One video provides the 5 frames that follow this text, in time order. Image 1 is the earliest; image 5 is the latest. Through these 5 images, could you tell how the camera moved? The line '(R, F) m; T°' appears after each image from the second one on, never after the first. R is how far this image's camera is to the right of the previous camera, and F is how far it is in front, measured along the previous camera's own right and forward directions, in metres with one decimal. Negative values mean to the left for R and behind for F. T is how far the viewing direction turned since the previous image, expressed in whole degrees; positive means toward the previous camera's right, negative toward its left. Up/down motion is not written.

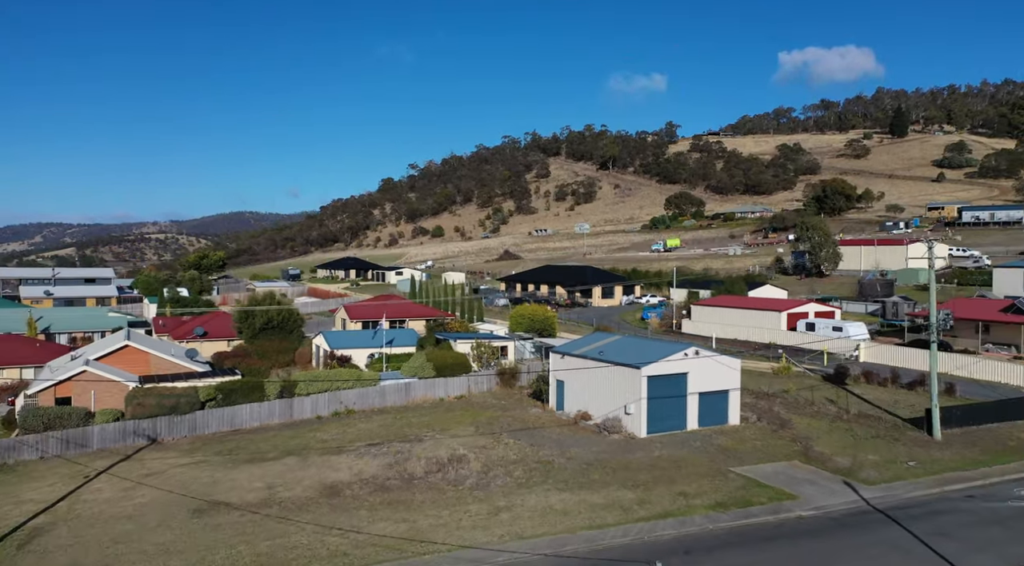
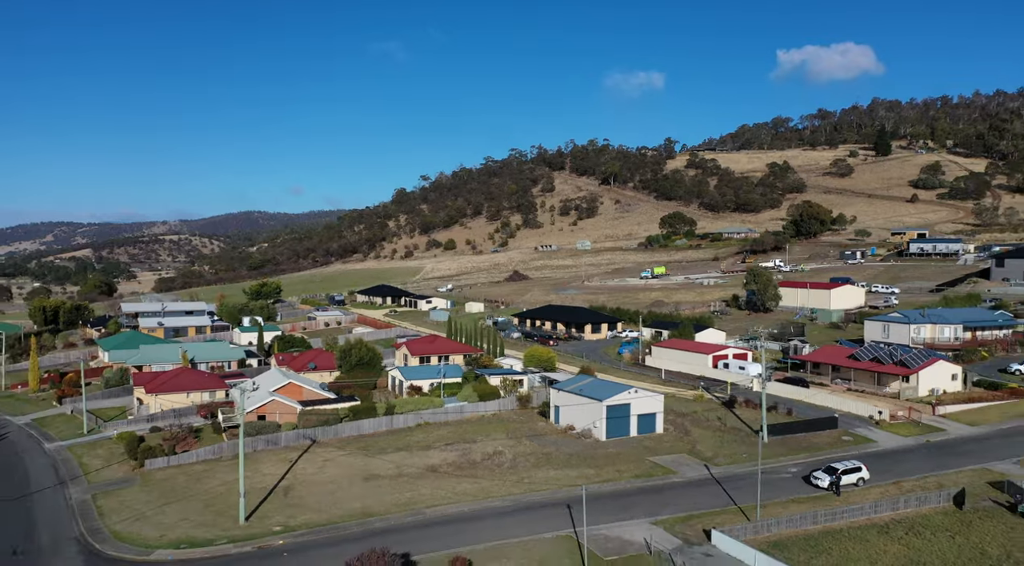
(-0.4, -10.5) m; 0°
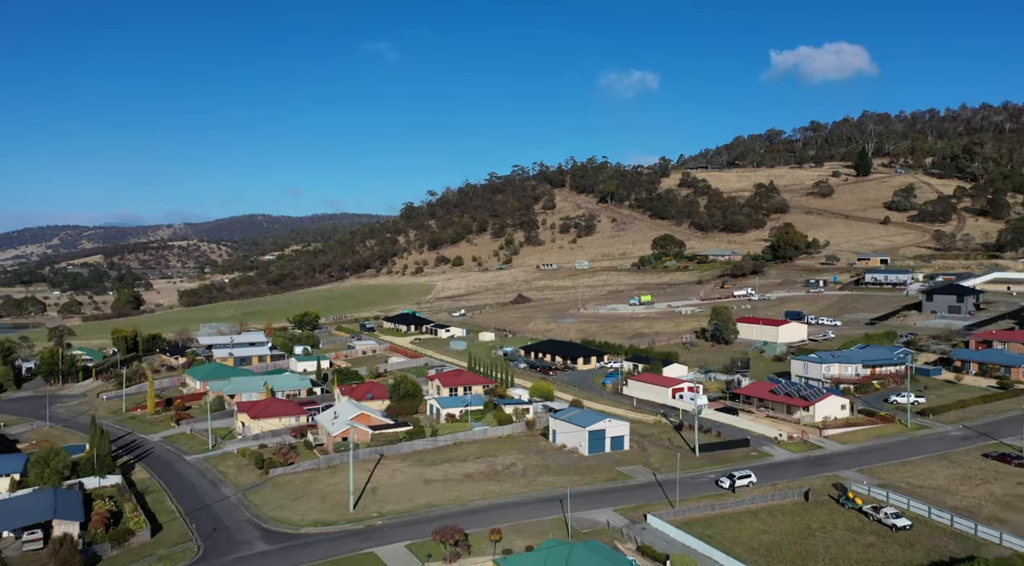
(-0.4, -10.8) m; 0°
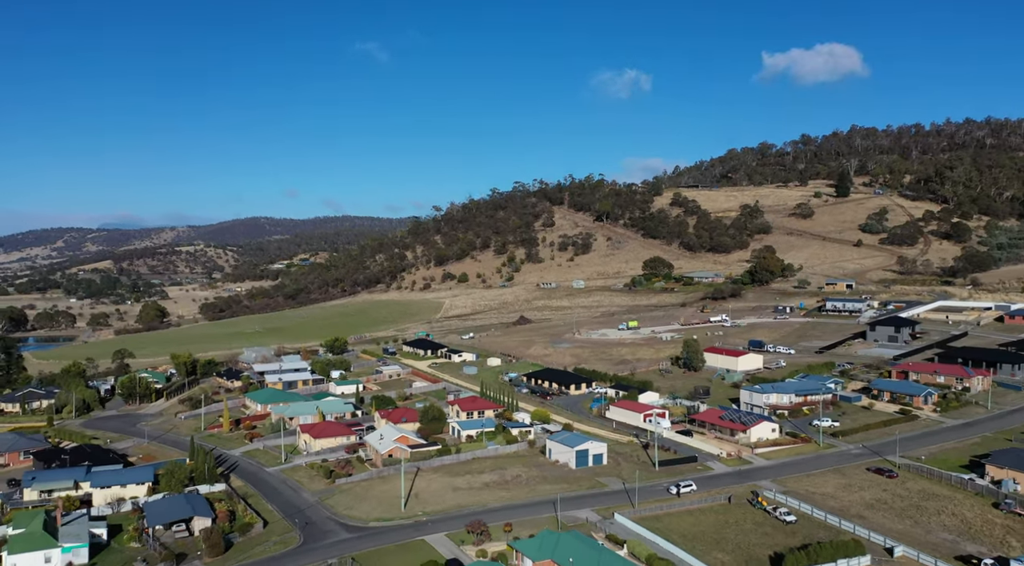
(-0.3, -11.5) m; 0°
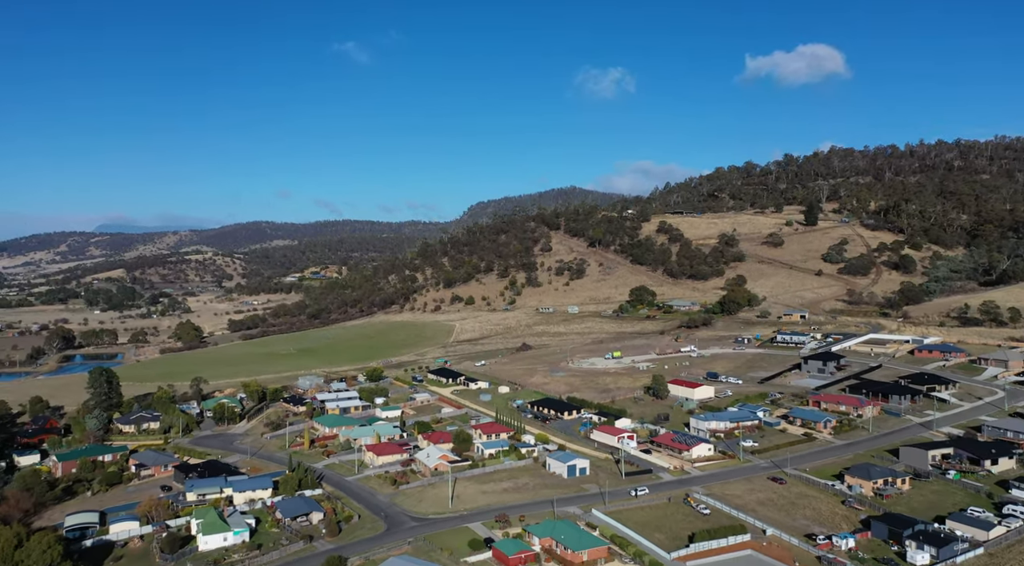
(-1.1, -19.9) m; 0°
